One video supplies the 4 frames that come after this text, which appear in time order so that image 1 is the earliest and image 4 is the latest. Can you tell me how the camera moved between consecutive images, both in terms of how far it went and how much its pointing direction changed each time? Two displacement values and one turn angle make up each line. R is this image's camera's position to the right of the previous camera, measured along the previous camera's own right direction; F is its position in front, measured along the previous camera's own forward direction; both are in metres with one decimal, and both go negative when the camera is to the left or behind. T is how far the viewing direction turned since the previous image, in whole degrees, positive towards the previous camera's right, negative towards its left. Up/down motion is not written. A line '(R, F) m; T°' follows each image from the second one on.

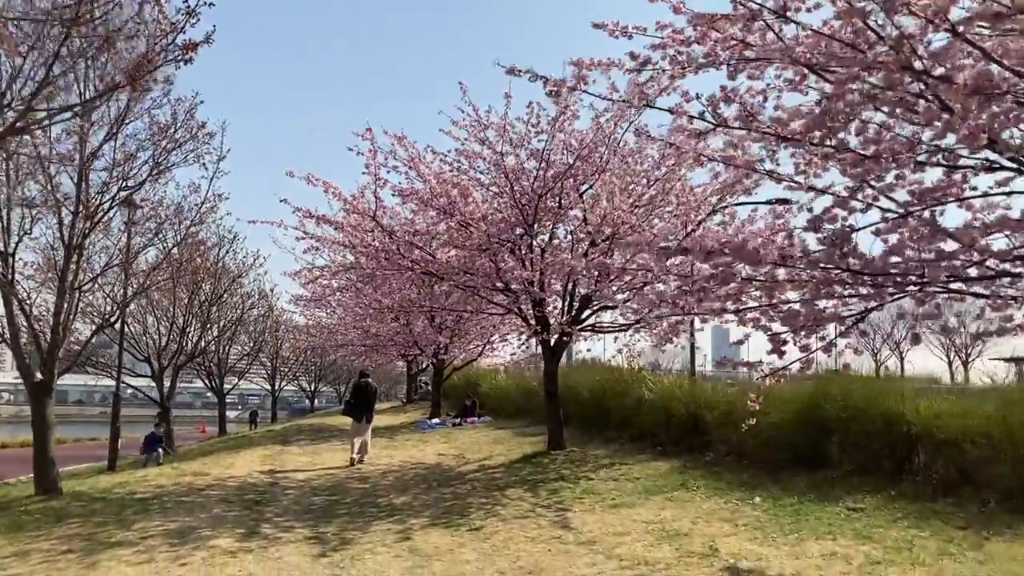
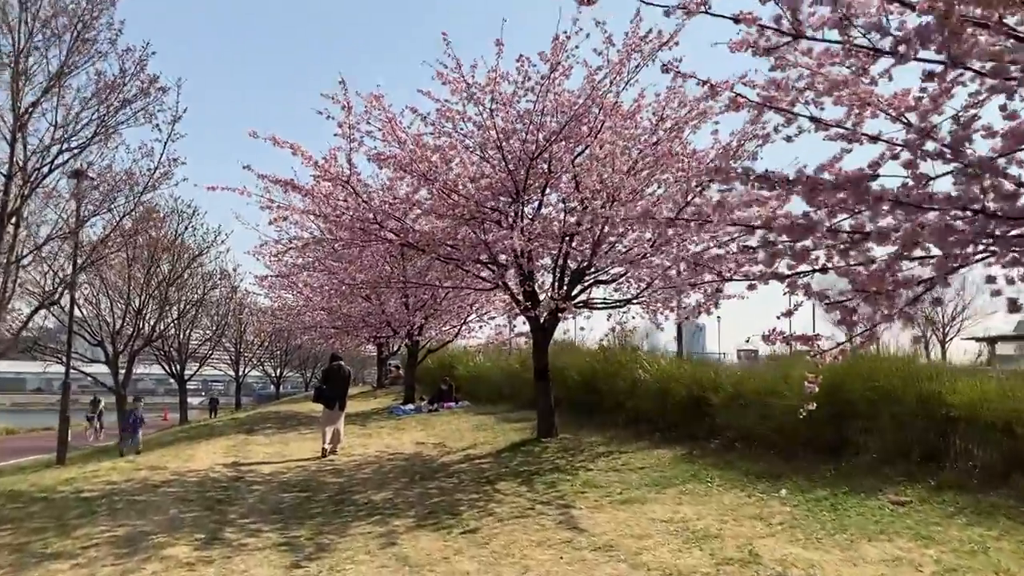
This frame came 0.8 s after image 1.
(-0.3, +1.1) m; +2°
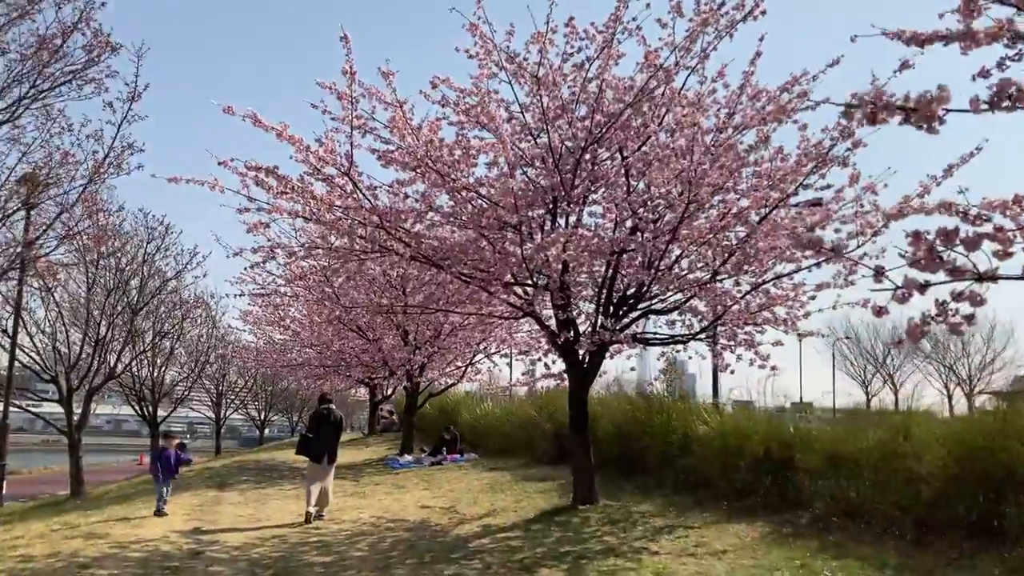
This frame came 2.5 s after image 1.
(-0.5, +2.3) m; +1°
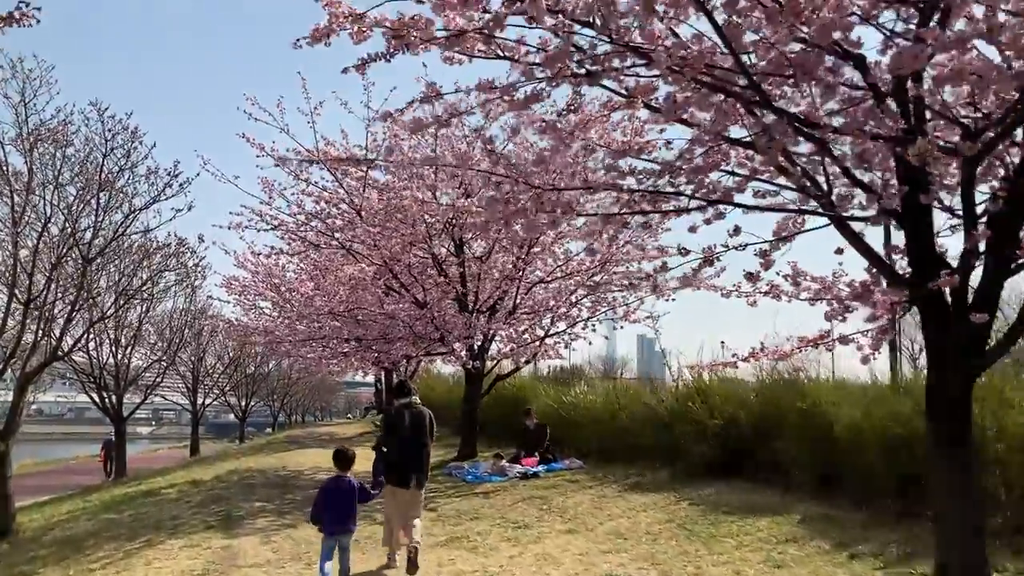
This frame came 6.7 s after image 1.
(-1.9, +5.0) m; +2°
